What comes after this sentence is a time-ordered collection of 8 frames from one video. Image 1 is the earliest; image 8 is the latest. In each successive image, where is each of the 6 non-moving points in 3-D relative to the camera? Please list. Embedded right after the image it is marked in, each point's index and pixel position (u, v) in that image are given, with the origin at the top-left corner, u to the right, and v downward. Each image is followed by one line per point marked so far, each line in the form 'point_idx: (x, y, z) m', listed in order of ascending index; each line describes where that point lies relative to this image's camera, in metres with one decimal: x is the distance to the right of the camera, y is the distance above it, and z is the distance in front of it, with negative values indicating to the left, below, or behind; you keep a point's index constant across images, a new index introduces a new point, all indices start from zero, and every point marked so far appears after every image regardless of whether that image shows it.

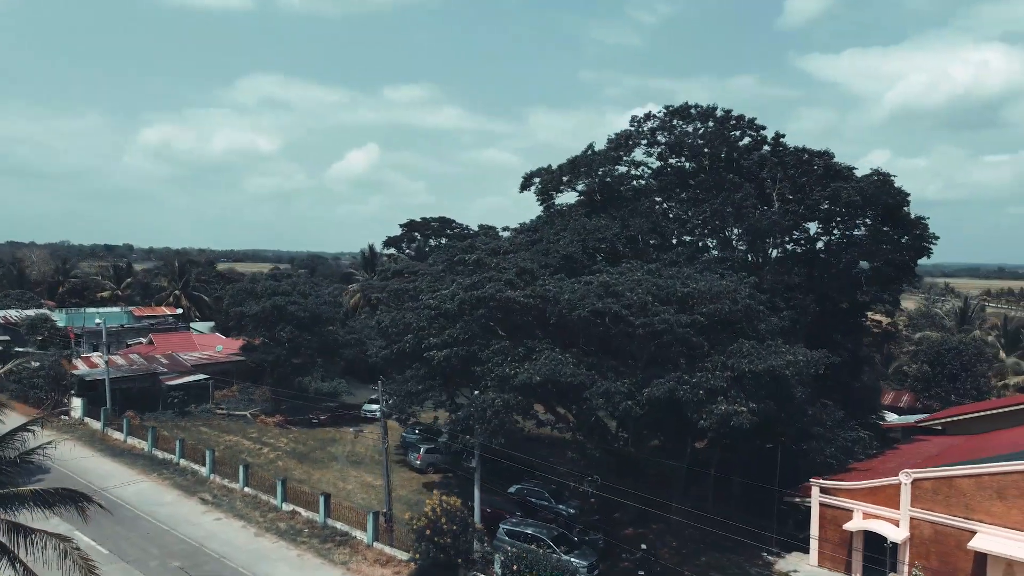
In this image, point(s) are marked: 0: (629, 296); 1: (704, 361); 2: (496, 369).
0: (+2.9, -0.2, +19.2) m
1: (+4.6, -1.7, +19.1) m
2: (-0.3, -2.0, +20.0) m
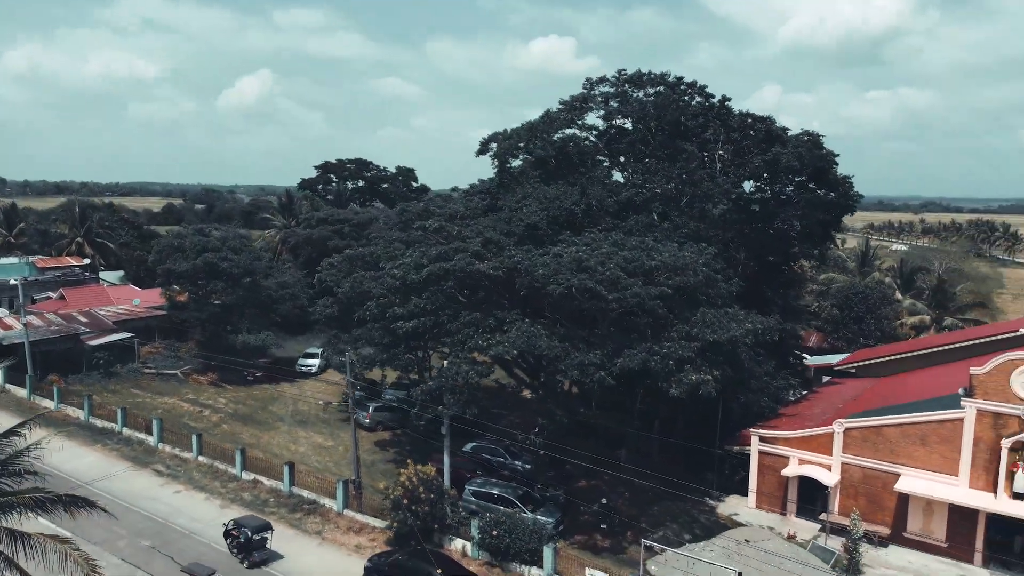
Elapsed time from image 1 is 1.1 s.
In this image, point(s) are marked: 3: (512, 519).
0: (+2.2, +0.4, +19.8) m
1: (+3.9, -1.1, +20.1) m
2: (-1.0, -1.3, +20.3) m
3: (0.0, -5.6, +19.6) m
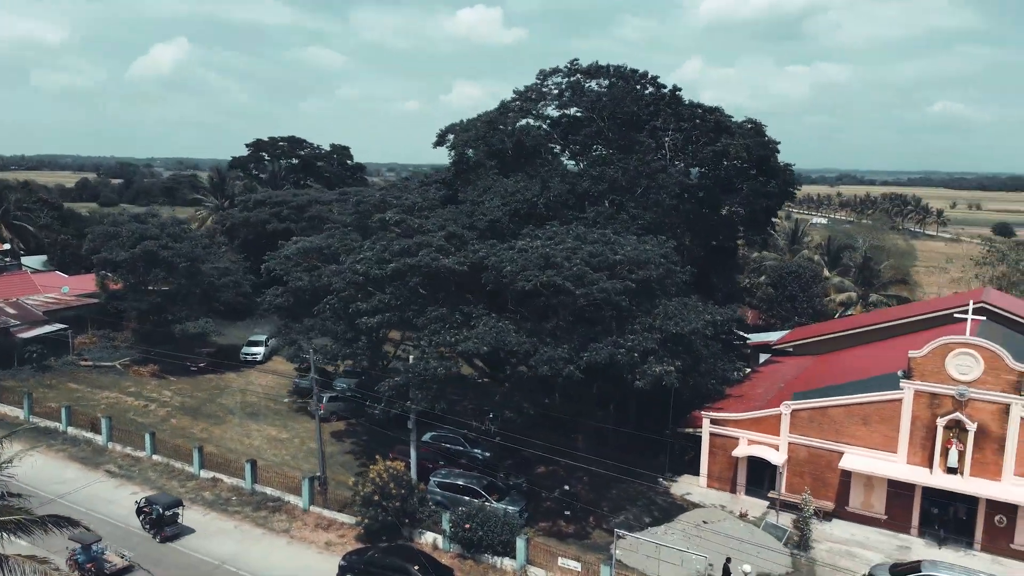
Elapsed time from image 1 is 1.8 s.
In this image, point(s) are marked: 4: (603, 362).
0: (+1.4, +0.5, +20.1) m
1: (+3.1, -0.9, +20.6) m
2: (-1.9, -1.2, +20.4) m
3: (-0.7, -5.5, +19.9) m
4: (+2.2, -1.8, +19.5) m
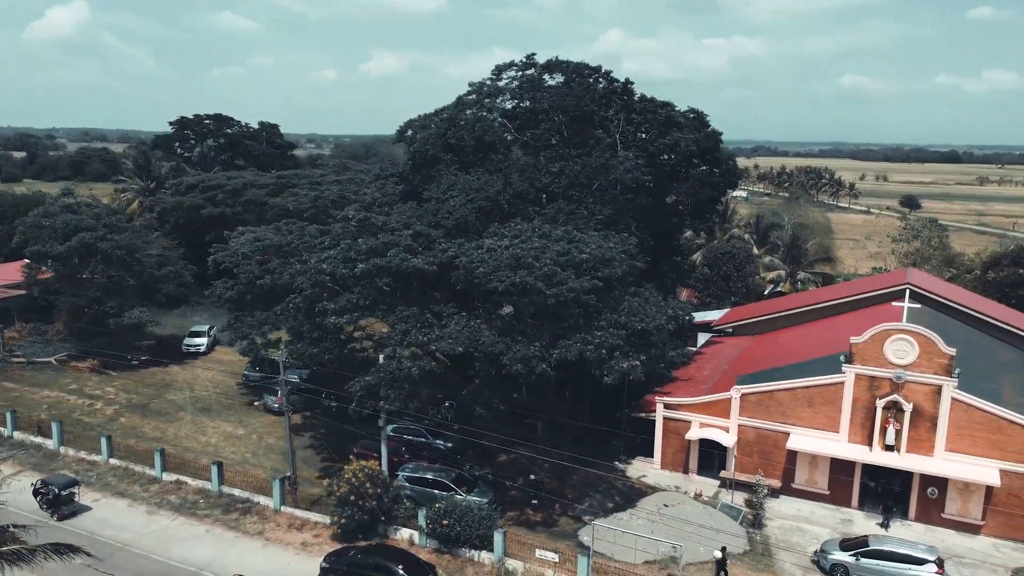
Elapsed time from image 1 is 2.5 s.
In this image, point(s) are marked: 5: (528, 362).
0: (+0.7, +0.6, +20.6) m
1: (+2.3, -0.8, +21.3) m
2: (-2.6, -1.3, +20.7) m
3: (-1.3, -5.6, +20.4) m
4: (+1.5, -1.8, +20.1) m
5: (+0.4, -1.8, +20.0) m
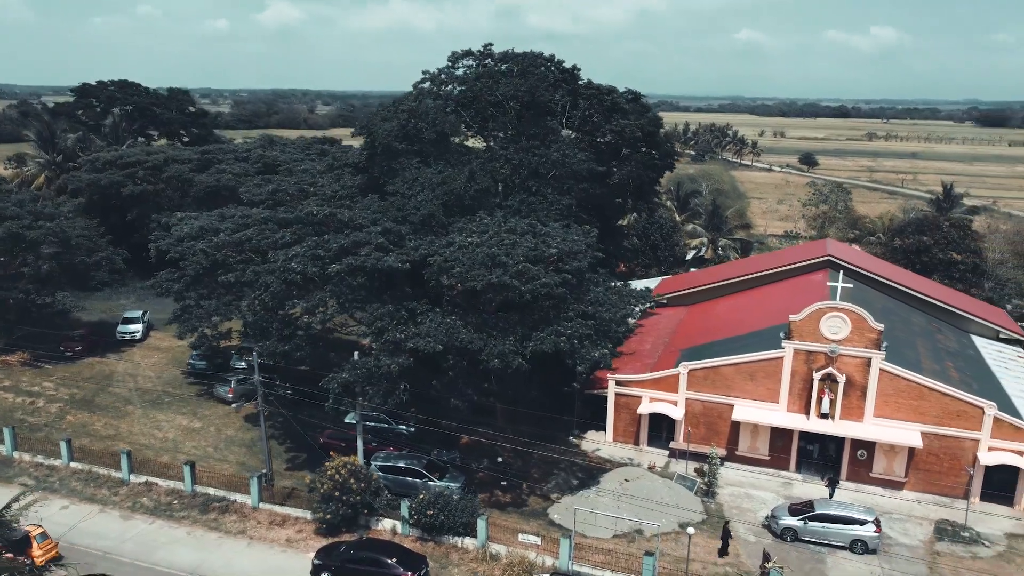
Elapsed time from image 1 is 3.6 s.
0: (0.0, +0.7, +21.3) m
1: (+1.6, -0.7, +22.2) m
2: (-3.2, -1.2, +21.1) m
3: (-1.9, -5.5, +21.3) m
4: (+0.9, -1.6, +21.1) m
5: (-0.2, -1.8, +20.8) m
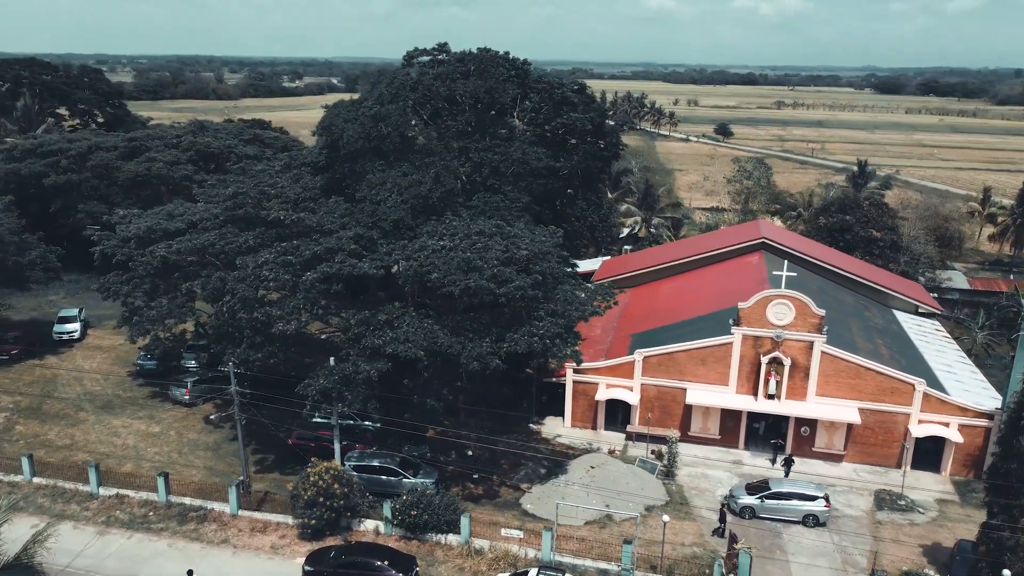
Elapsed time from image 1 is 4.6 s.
0: (-0.8, +0.6, +21.8) m
1: (+0.8, -0.7, +23.0) m
2: (-3.9, -1.4, +21.4) m
3: (-2.4, -5.6, +21.9) m
4: (+0.3, -1.7, +21.8) m
5: (-0.8, -1.9, +21.4) m
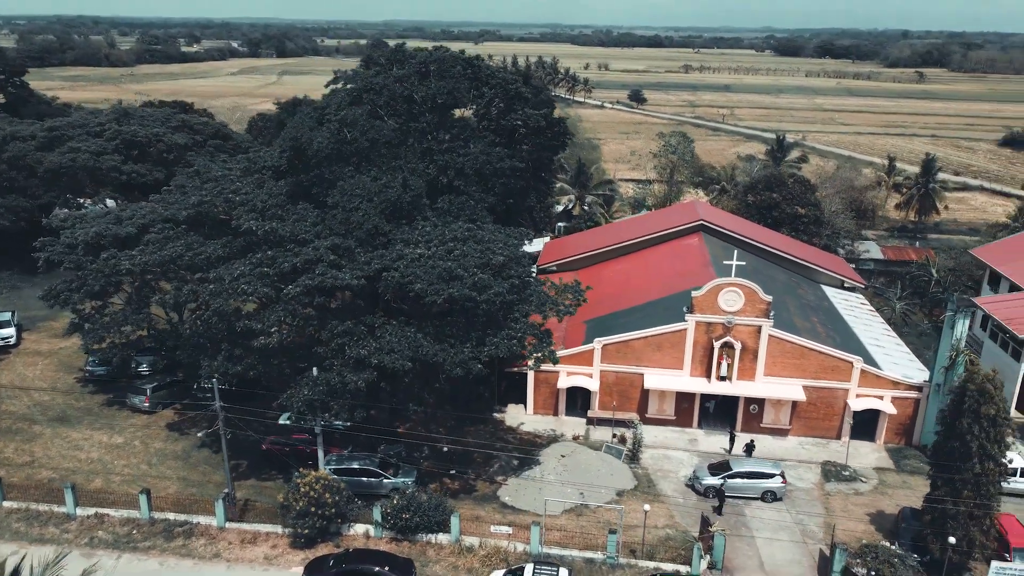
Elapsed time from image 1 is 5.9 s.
0: (-1.3, +0.4, +22.4) m
1: (+0.1, -0.8, +23.7) m
2: (-4.3, -1.7, +21.7) m
3: (-2.8, -5.9, +22.5) m
4: (-0.2, -1.9, +22.5) m
5: (-1.3, -2.1, +22.0) m
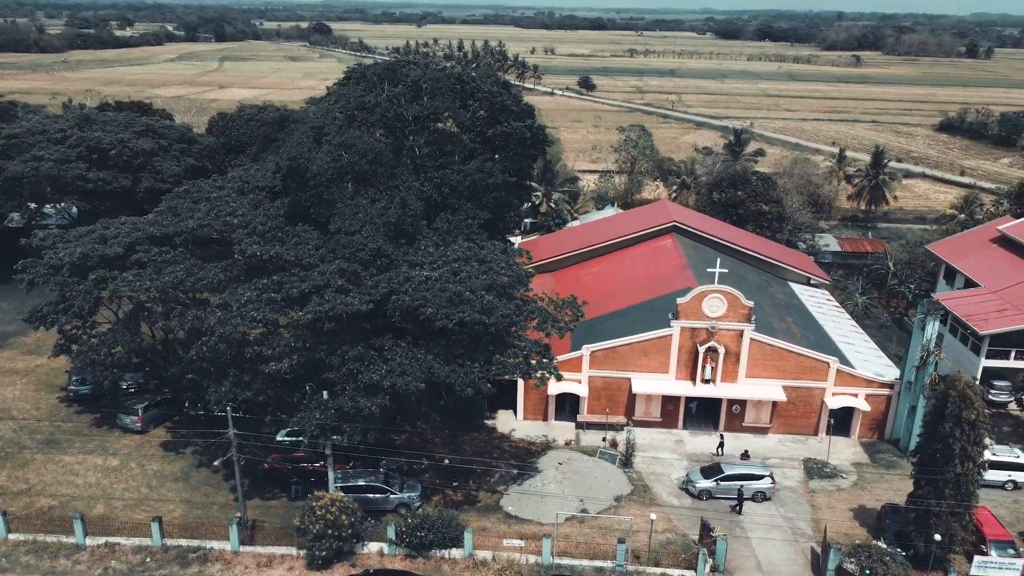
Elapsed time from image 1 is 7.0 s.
0: (-1.2, -0.2, +22.9) m
1: (+0.2, -1.3, +24.4) m
2: (-4.1, -2.4, +22.1) m
3: (-2.5, -6.5, +23.1) m
4: (0.0, -2.5, +23.2) m
5: (-1.0, -2.7, +22.6) m
